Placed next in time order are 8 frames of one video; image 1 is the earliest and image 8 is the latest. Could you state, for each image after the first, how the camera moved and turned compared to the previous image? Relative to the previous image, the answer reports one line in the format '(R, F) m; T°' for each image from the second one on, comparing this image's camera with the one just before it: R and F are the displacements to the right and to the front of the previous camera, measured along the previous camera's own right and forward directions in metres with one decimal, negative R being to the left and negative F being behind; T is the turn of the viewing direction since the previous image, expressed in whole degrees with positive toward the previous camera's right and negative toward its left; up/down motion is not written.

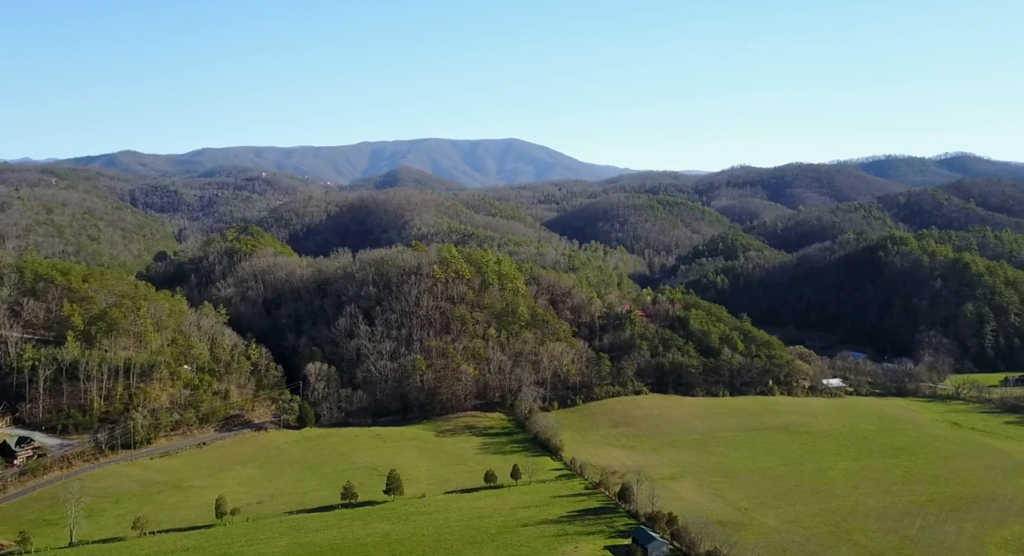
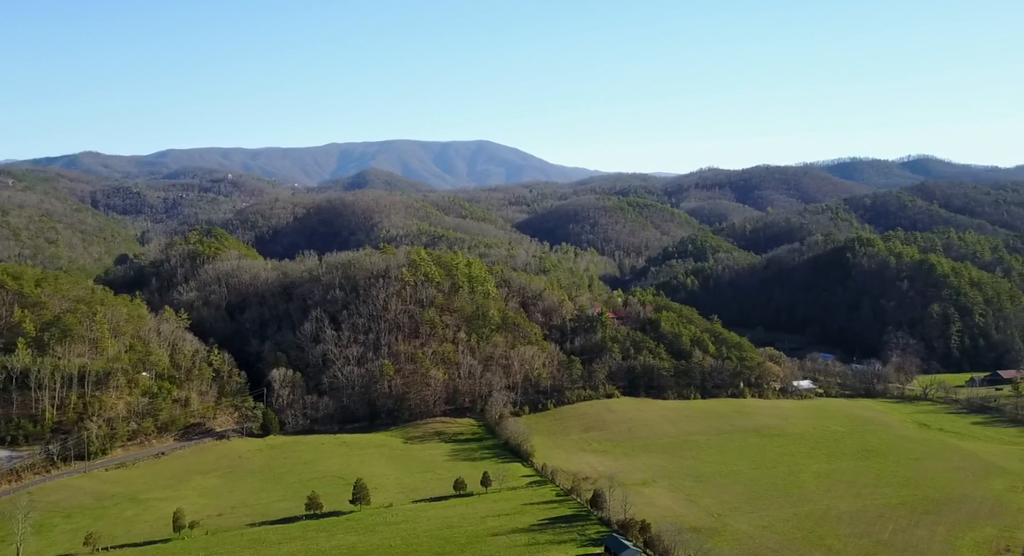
(+0.1, +1.4) m; +2°
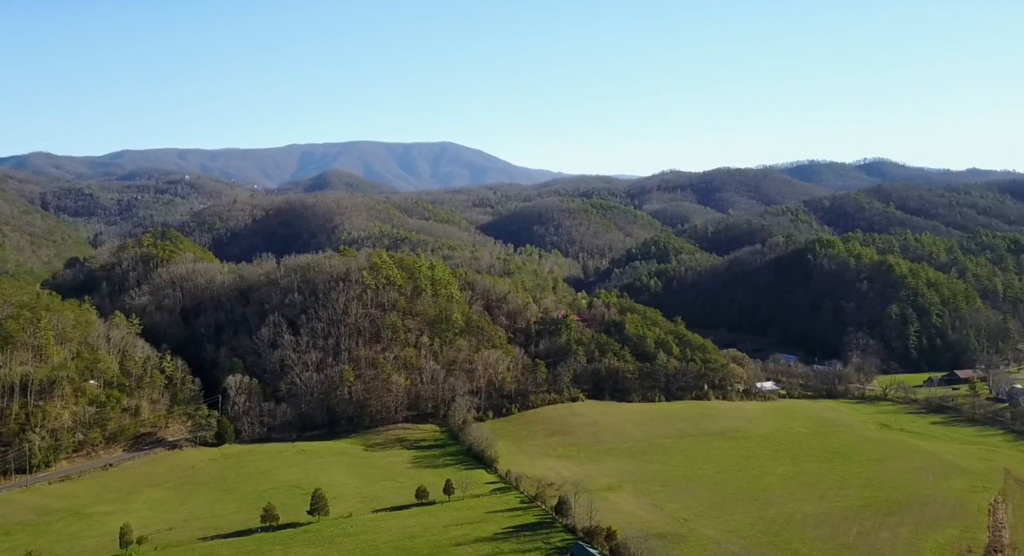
(+0.1, +1.5) m; +2°
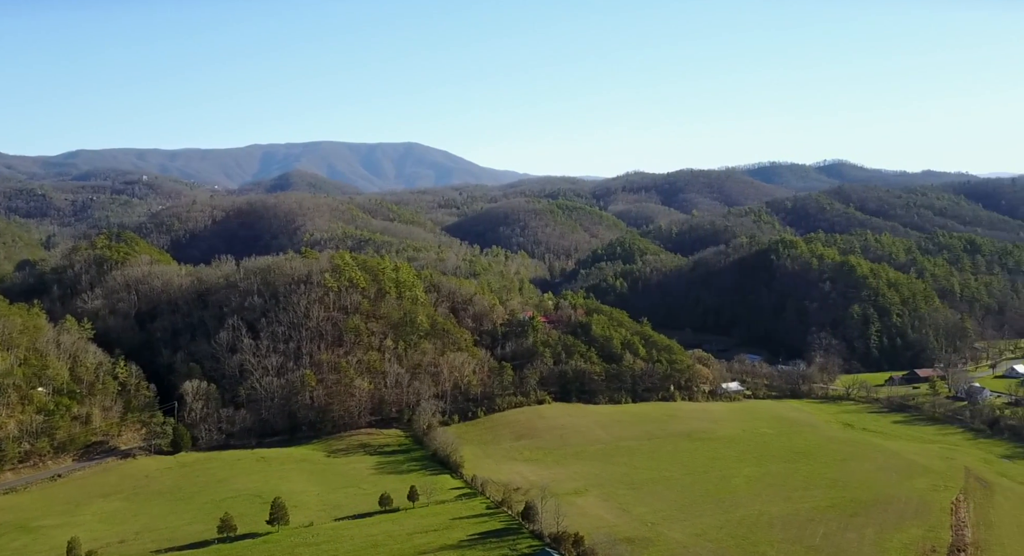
(0.0, +1.3) m; +2°
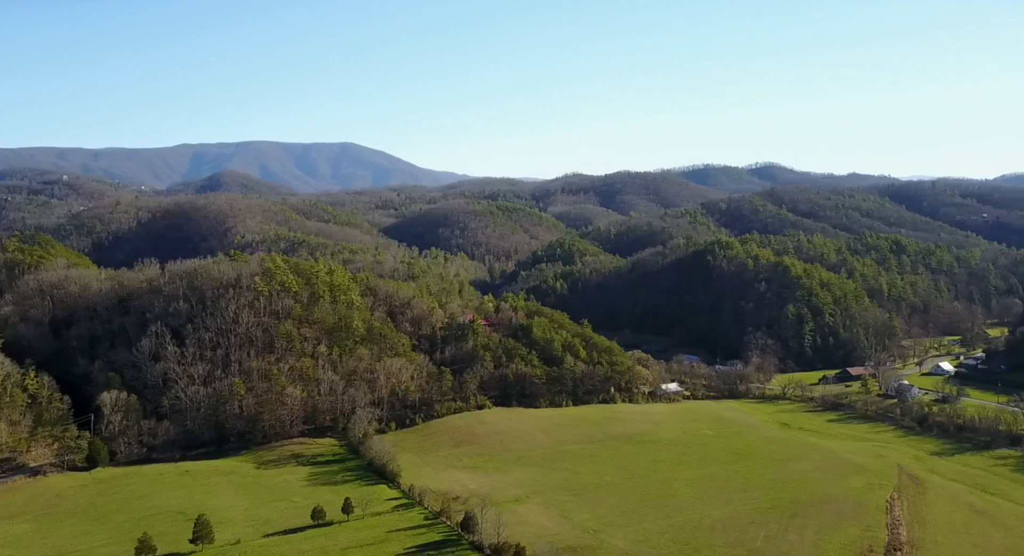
(+0.1, +2.2) m; +3°
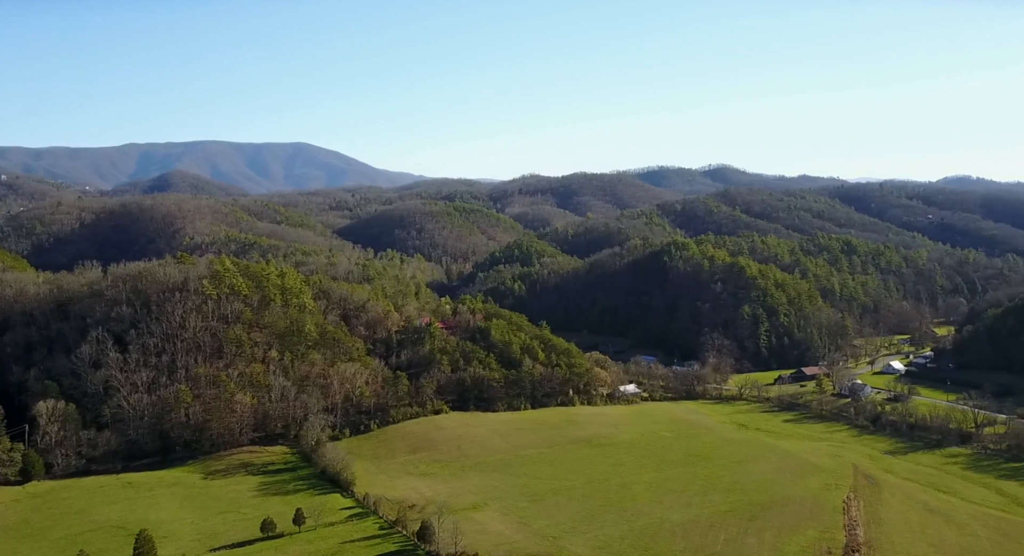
(+0.1, +1.8) m; +2°
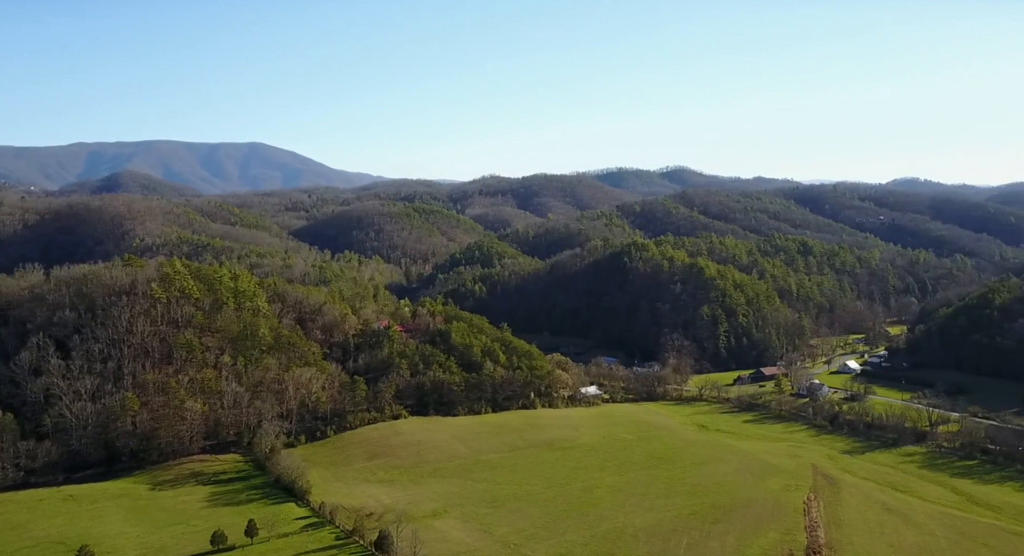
(+0.1, +1.7) m; +2°
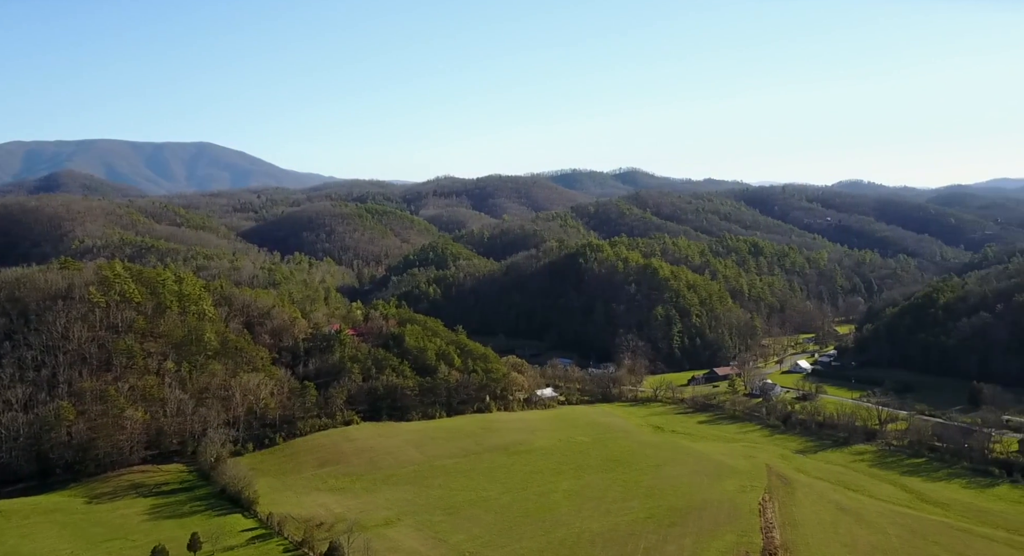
(+0.1, +1.9) m; +3°
